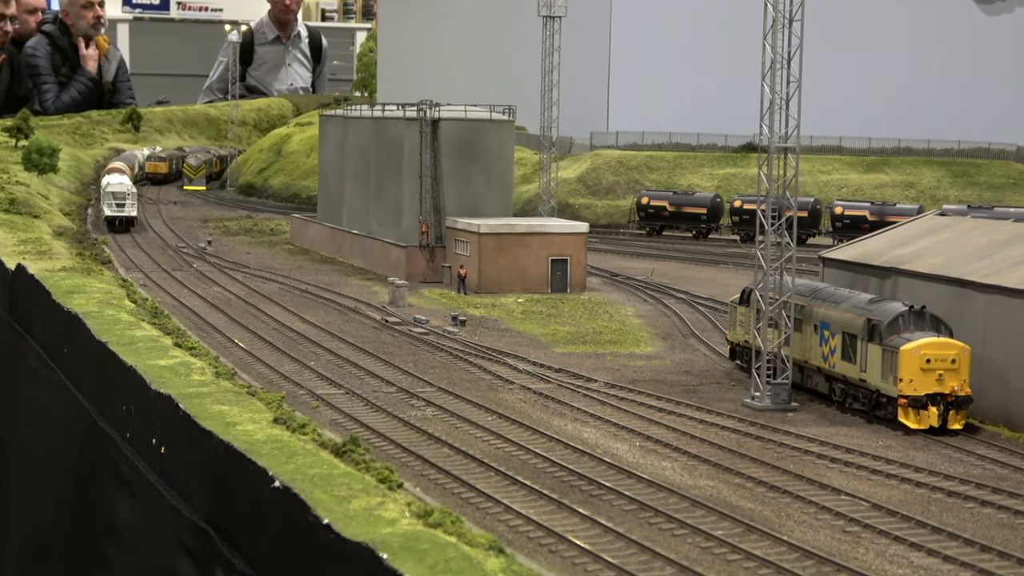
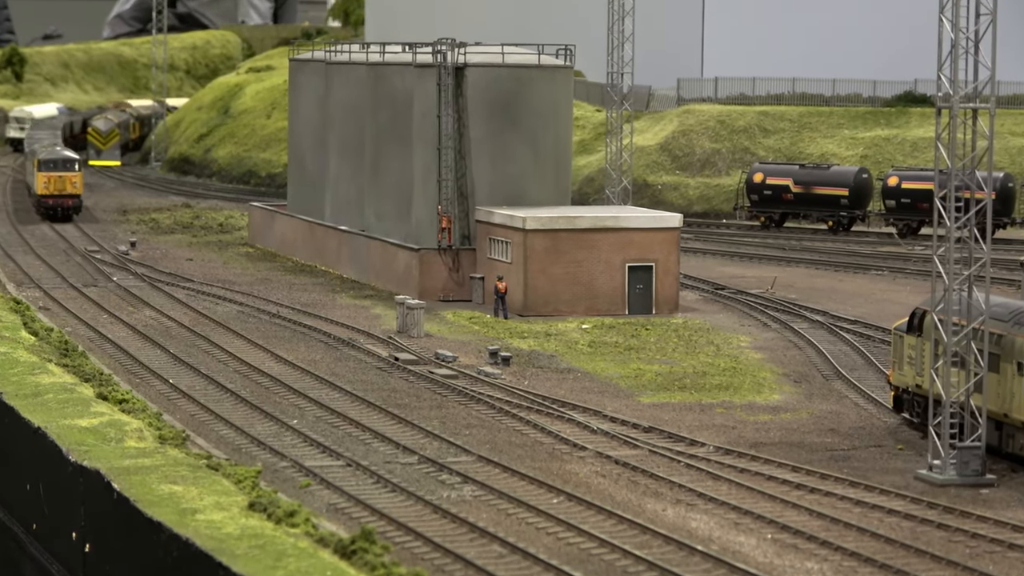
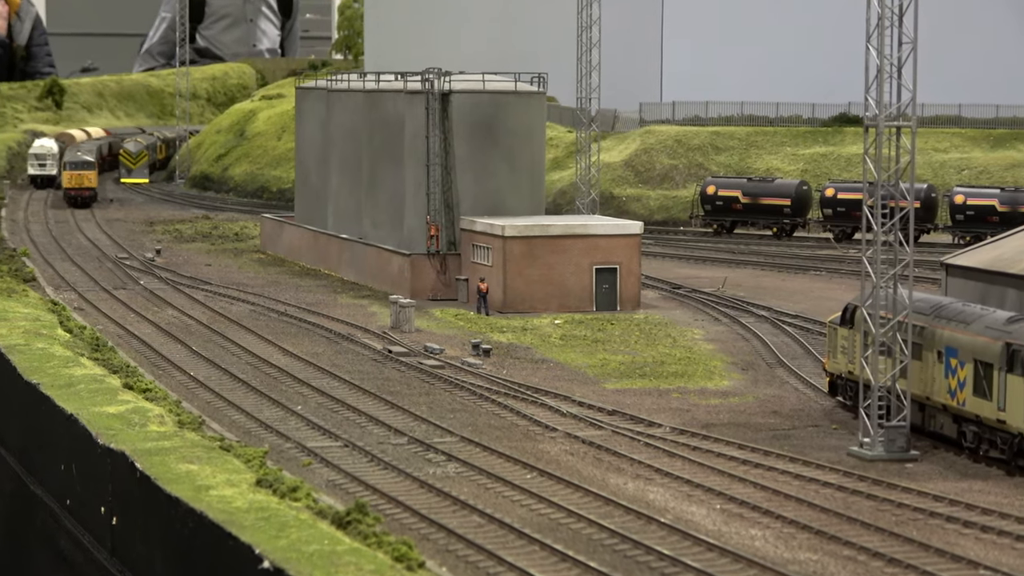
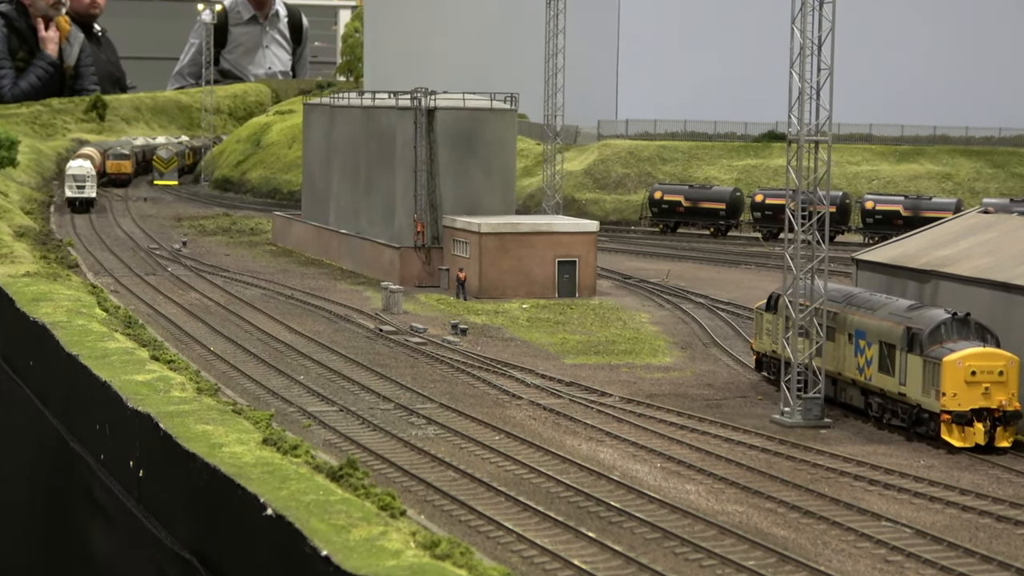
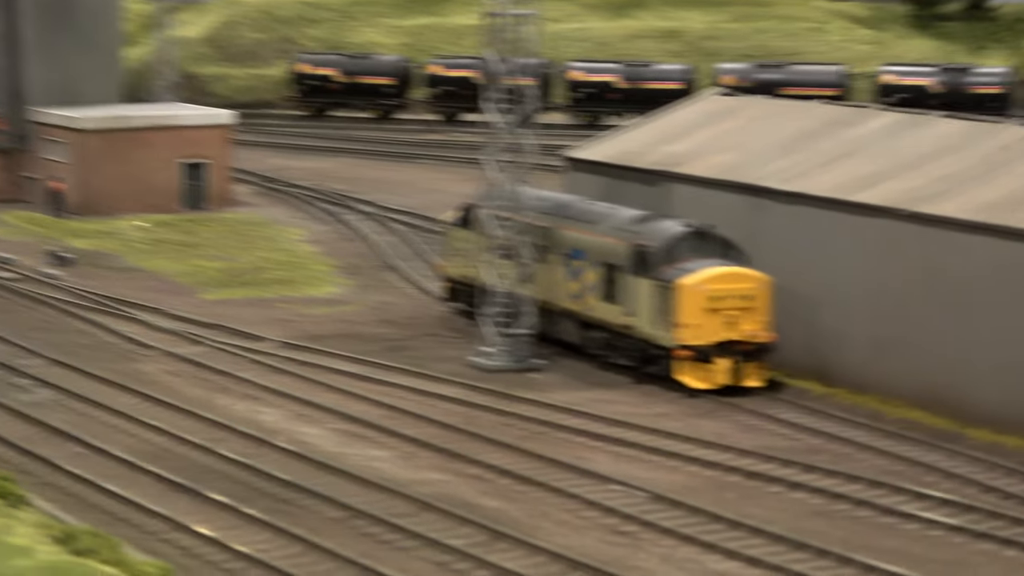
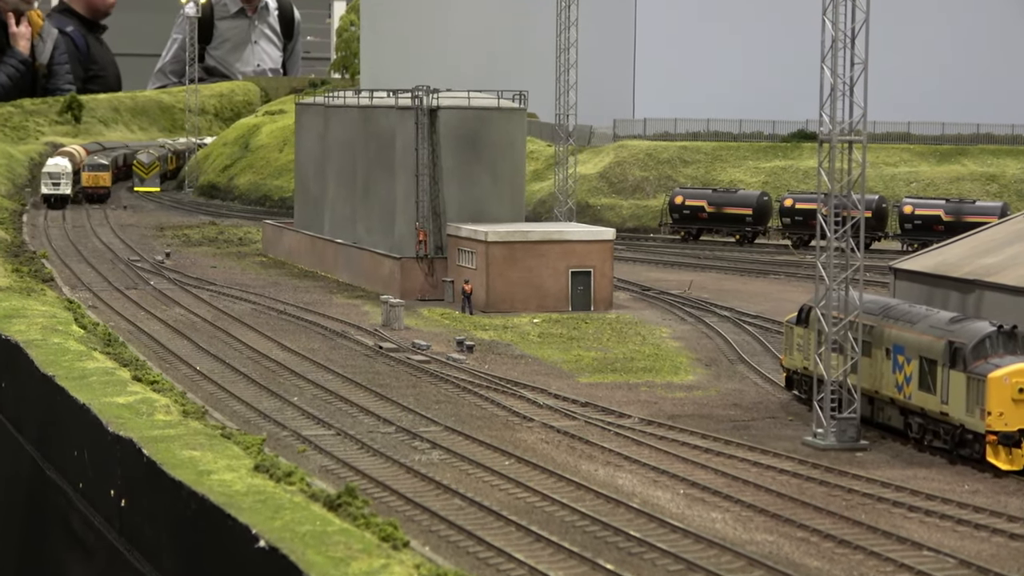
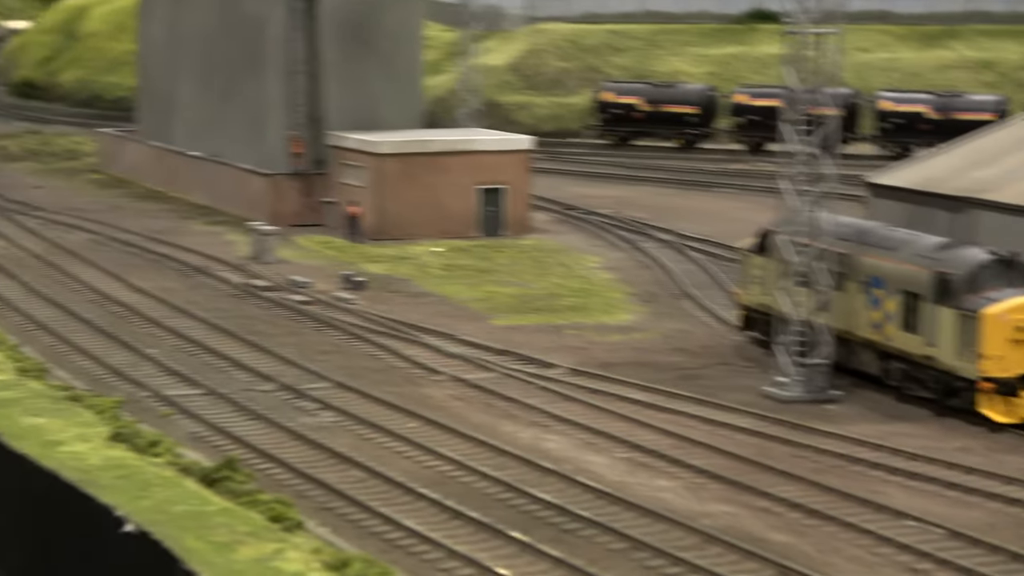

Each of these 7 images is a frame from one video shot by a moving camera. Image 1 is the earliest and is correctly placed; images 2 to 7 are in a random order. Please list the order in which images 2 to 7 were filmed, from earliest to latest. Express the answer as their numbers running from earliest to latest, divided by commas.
4, 6, 3, 2, 7, 5
